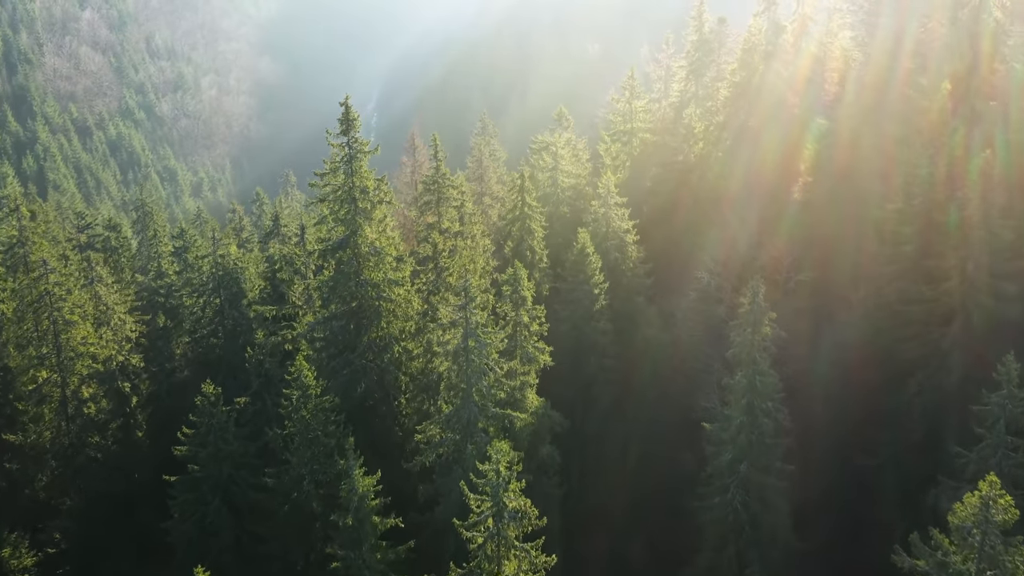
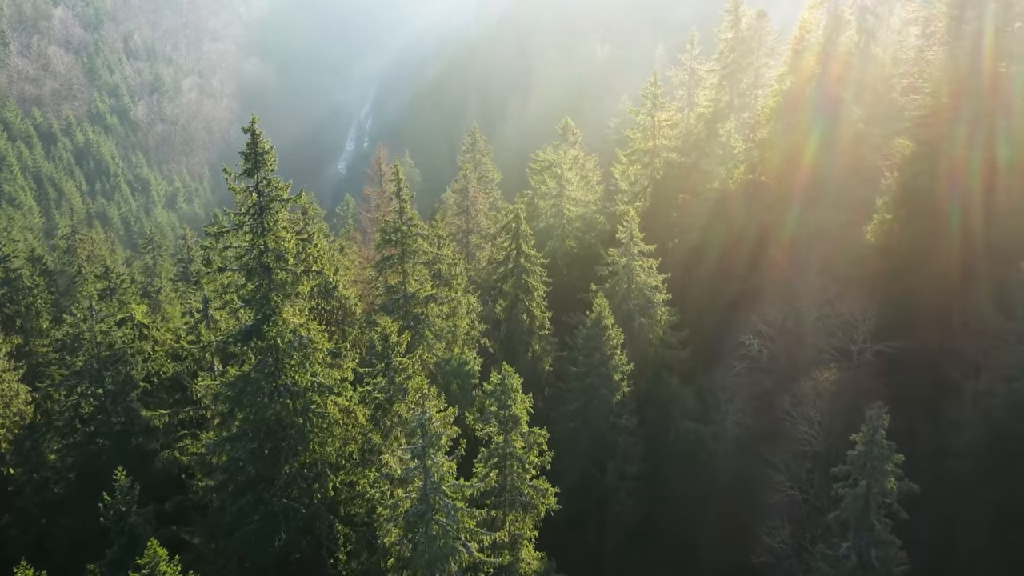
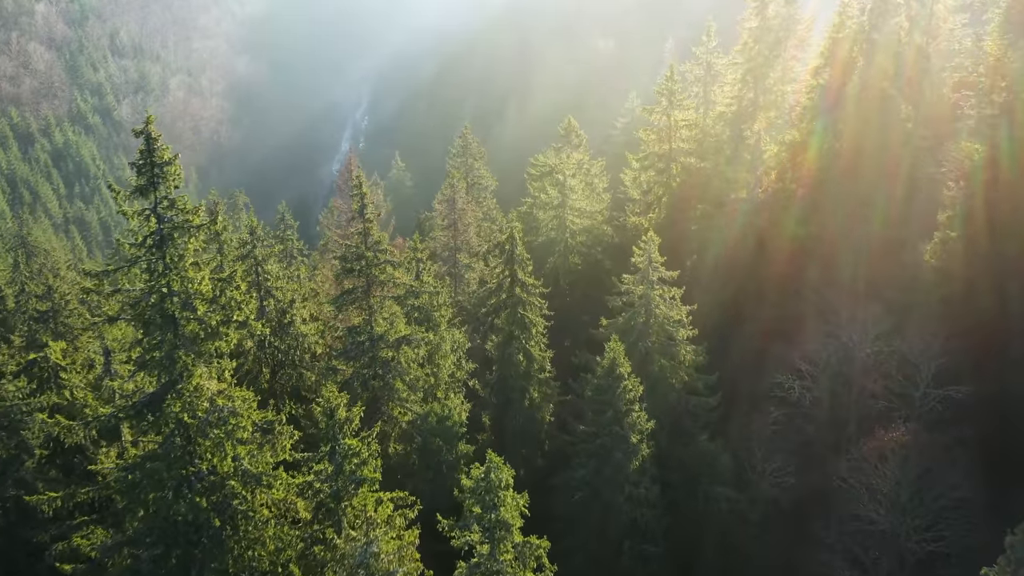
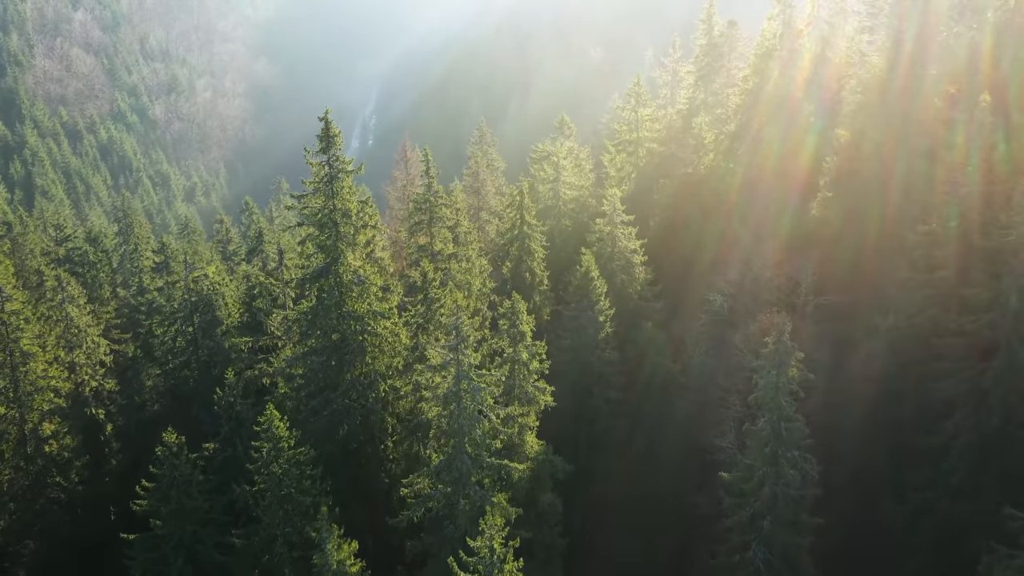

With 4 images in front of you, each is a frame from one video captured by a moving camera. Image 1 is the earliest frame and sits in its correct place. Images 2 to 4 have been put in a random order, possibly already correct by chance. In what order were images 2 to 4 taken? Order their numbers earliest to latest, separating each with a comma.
4, 2, 3
